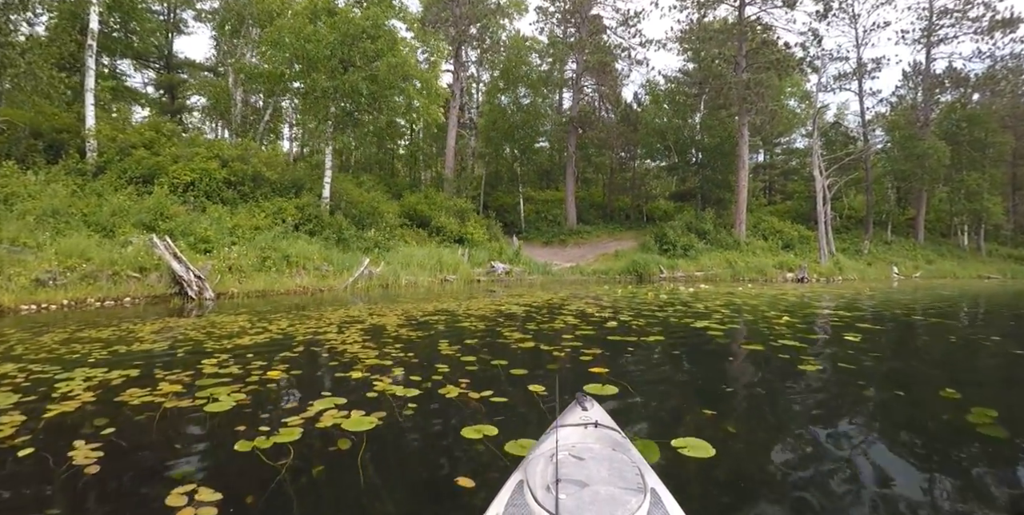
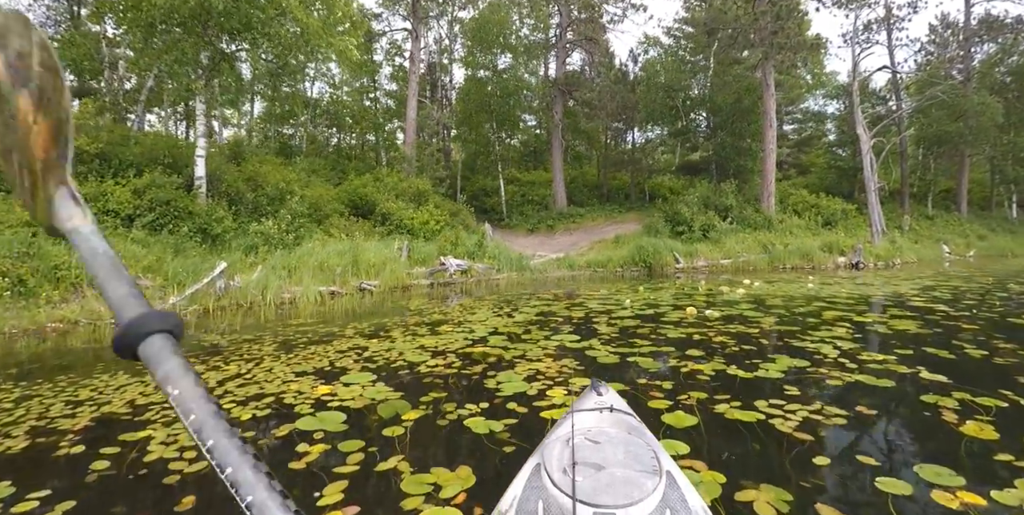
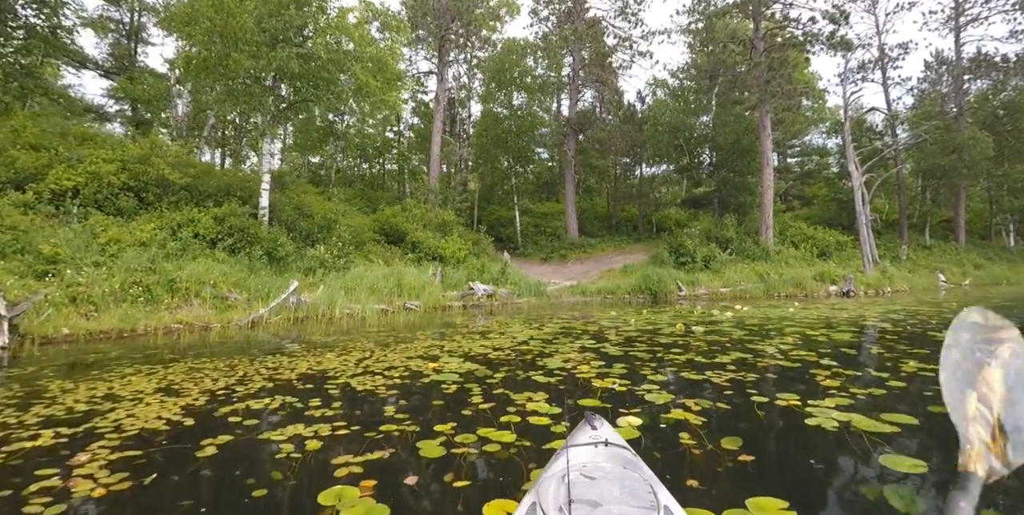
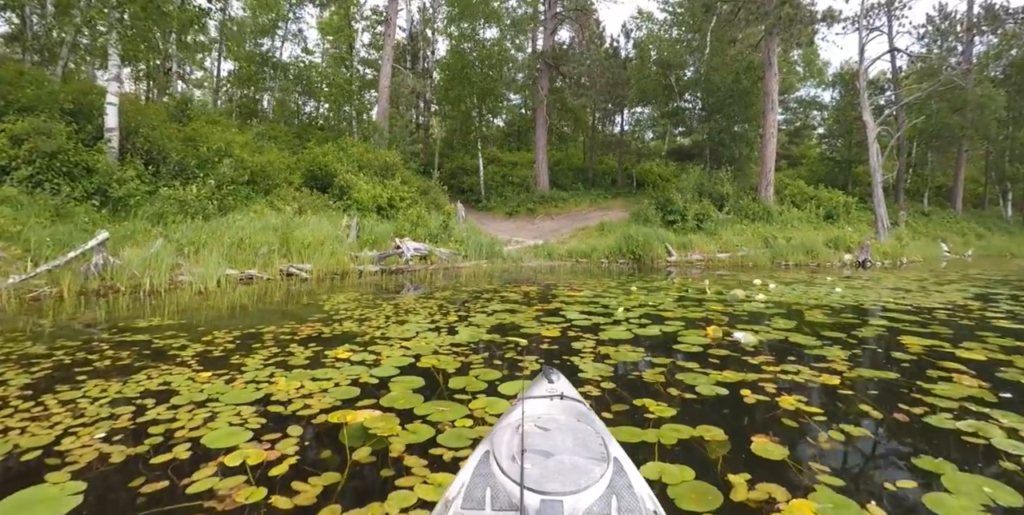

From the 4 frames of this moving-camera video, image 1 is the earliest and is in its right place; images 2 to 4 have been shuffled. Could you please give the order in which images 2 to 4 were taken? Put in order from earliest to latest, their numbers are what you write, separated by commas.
3, 2, 4
